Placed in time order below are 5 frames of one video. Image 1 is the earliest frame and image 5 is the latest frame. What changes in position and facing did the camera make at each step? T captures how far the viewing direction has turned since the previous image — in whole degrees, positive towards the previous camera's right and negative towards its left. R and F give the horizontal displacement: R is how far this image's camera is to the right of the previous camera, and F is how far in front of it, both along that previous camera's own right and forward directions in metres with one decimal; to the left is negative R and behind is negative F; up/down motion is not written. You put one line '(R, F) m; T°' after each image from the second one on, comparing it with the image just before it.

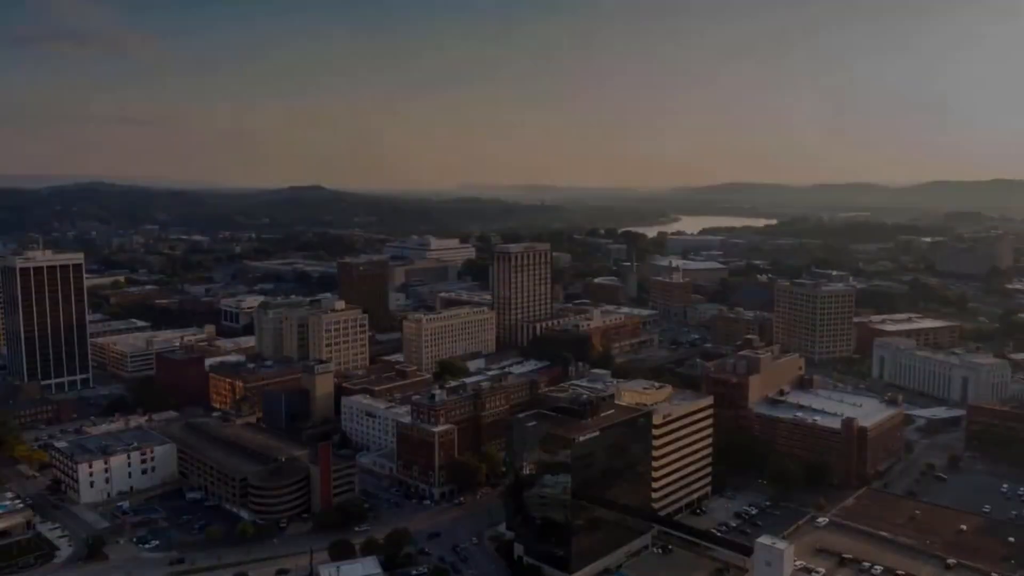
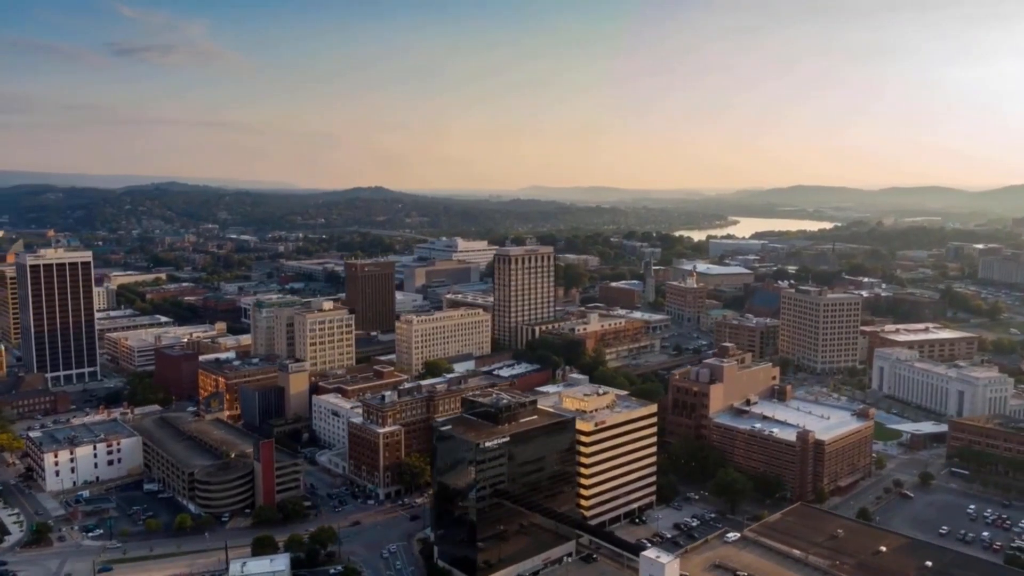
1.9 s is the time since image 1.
(+5.4, +0.3) m; -5°
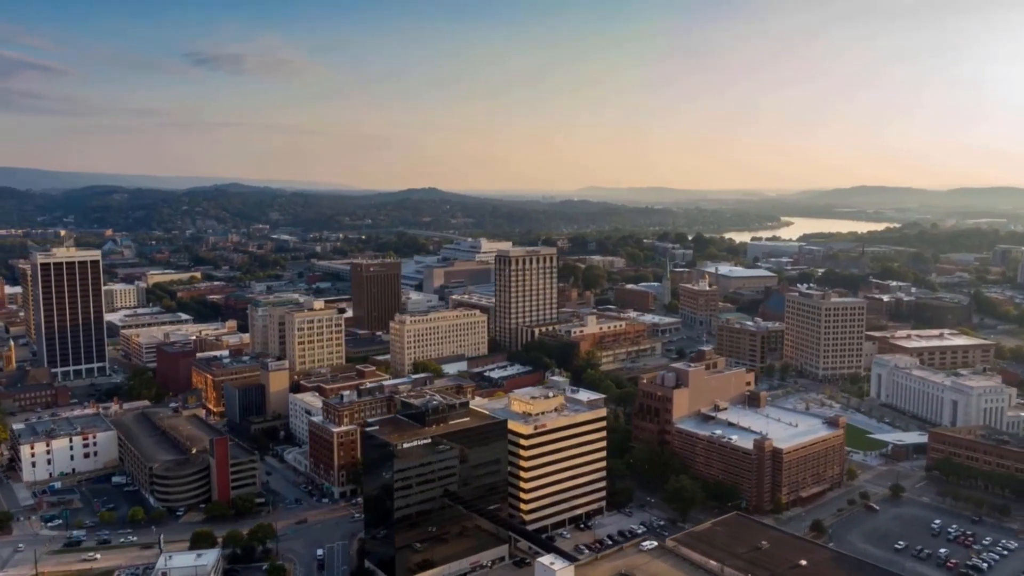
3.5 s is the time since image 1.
(+4.8, +0.3) m; -4°
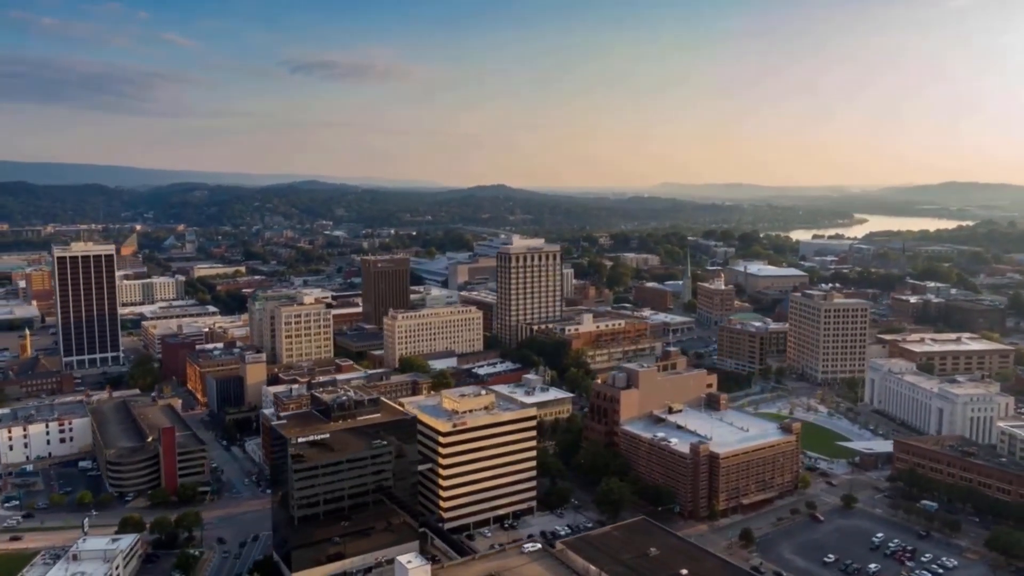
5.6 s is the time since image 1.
(+6.2, +0.5) m; -5°
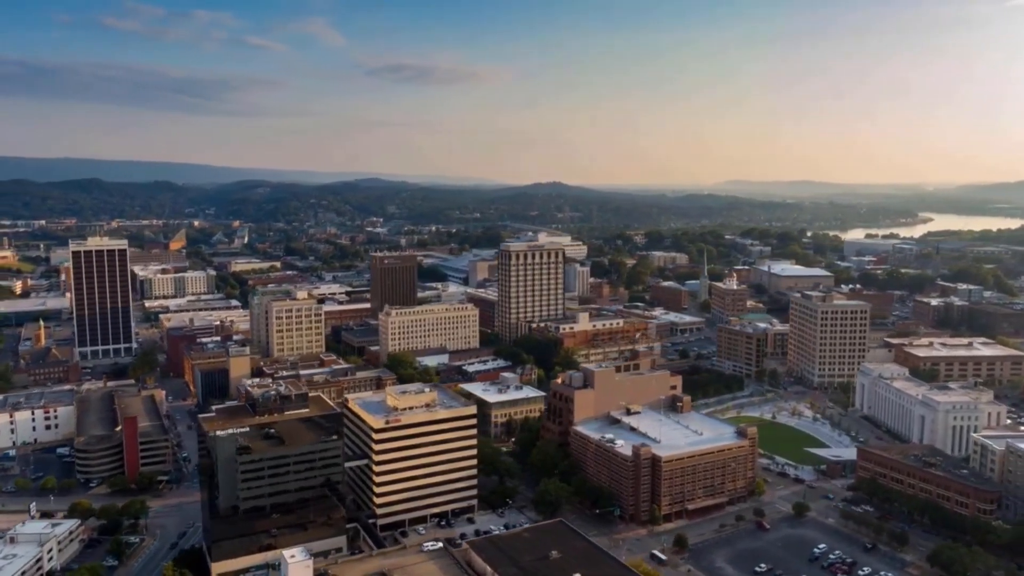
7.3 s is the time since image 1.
(+5.1, +0.4) m; -4°
